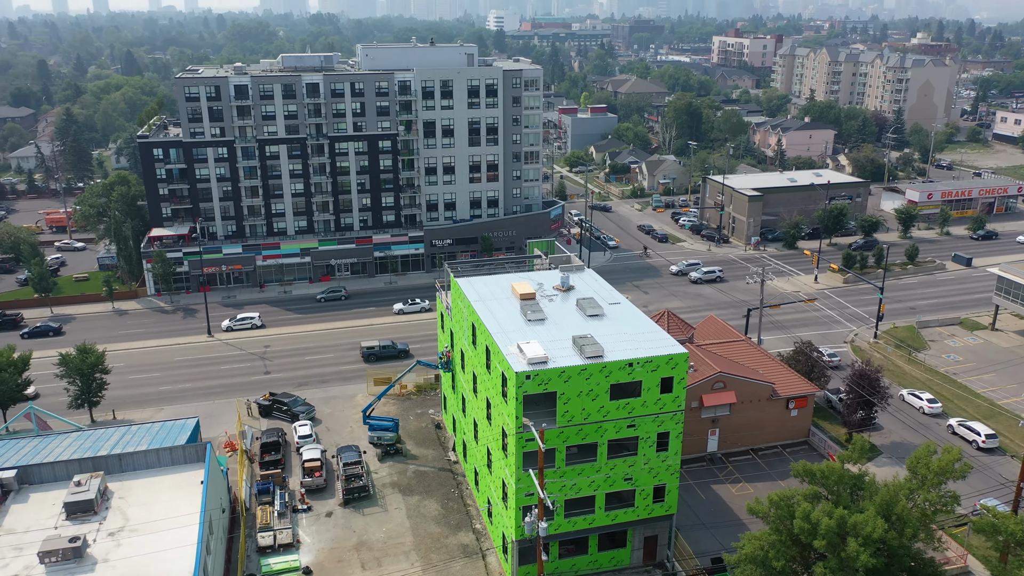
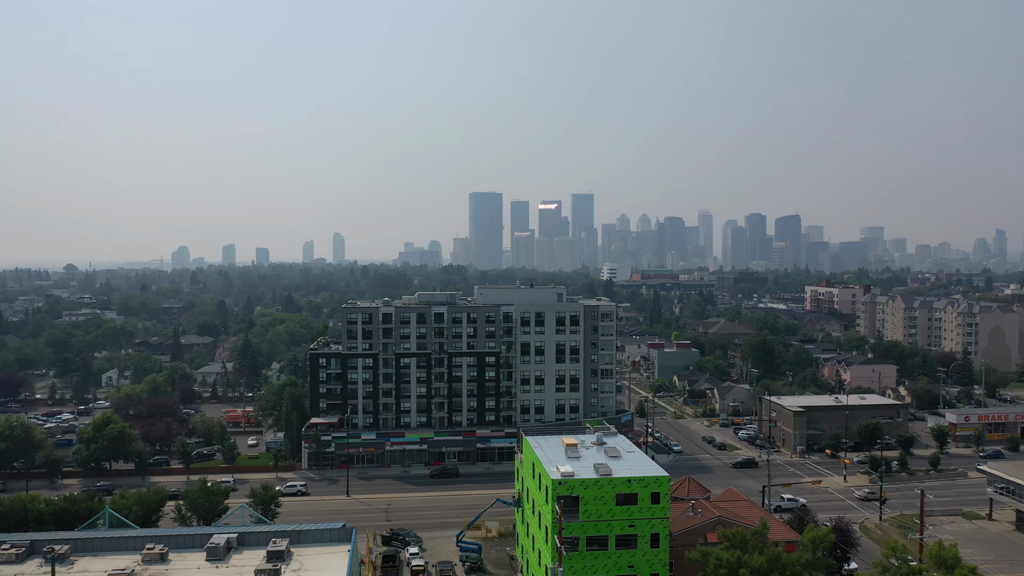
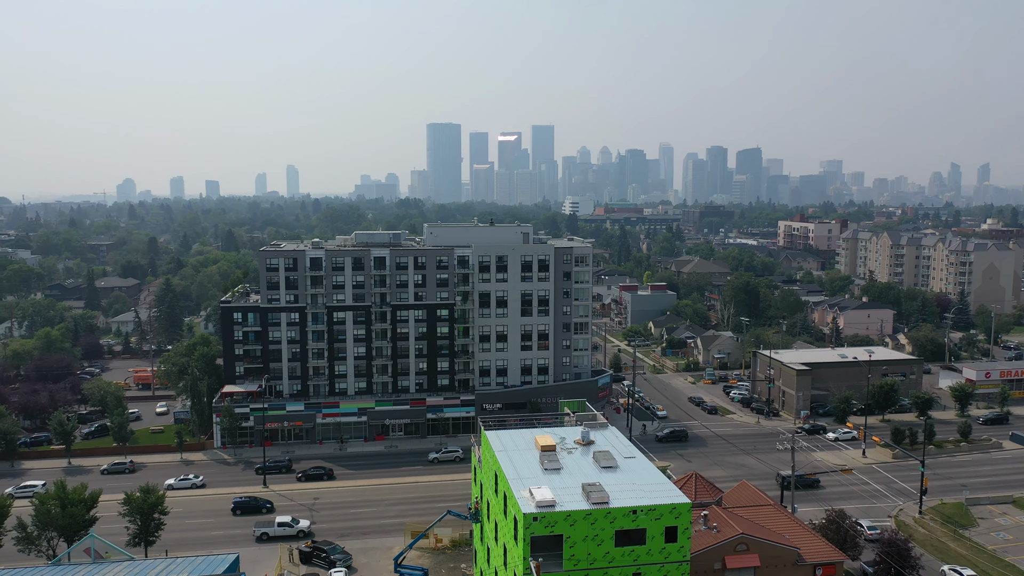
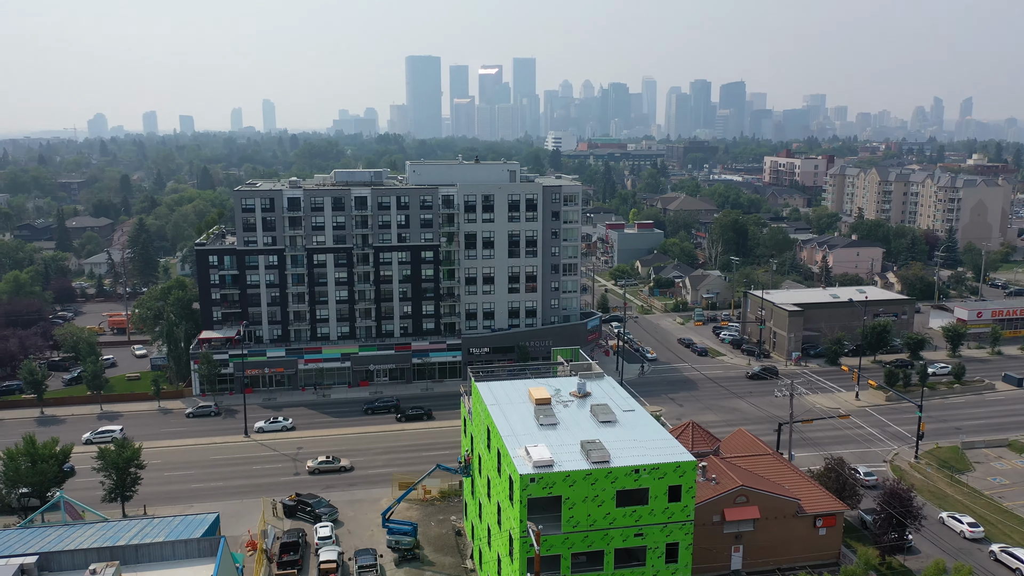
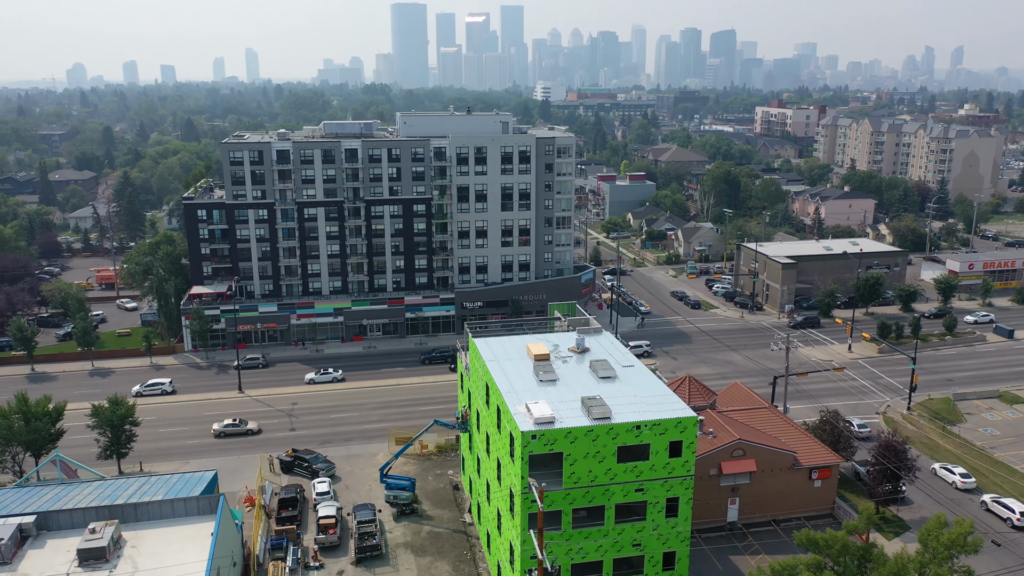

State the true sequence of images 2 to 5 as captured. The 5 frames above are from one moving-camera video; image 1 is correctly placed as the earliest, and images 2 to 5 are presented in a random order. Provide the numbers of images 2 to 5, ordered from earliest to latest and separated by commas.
5, 4, 3, 2
